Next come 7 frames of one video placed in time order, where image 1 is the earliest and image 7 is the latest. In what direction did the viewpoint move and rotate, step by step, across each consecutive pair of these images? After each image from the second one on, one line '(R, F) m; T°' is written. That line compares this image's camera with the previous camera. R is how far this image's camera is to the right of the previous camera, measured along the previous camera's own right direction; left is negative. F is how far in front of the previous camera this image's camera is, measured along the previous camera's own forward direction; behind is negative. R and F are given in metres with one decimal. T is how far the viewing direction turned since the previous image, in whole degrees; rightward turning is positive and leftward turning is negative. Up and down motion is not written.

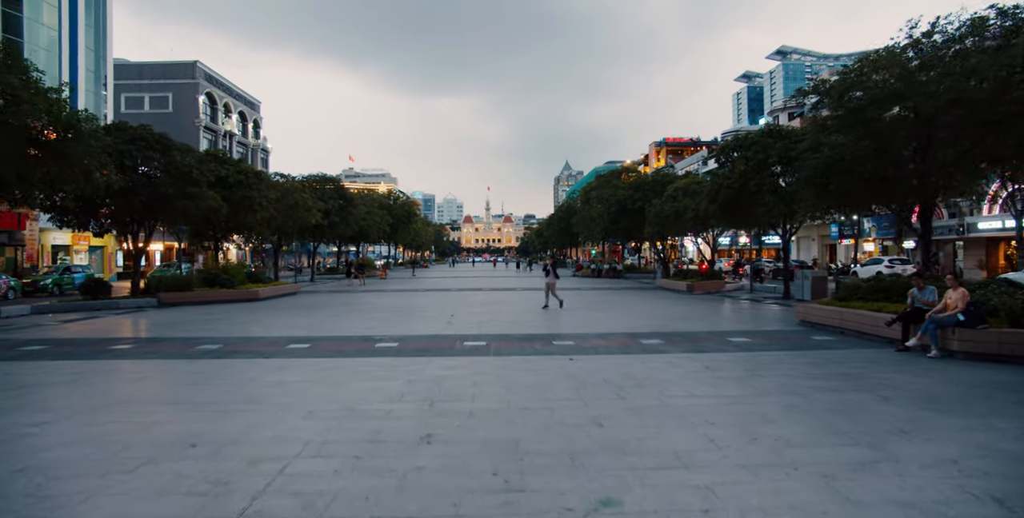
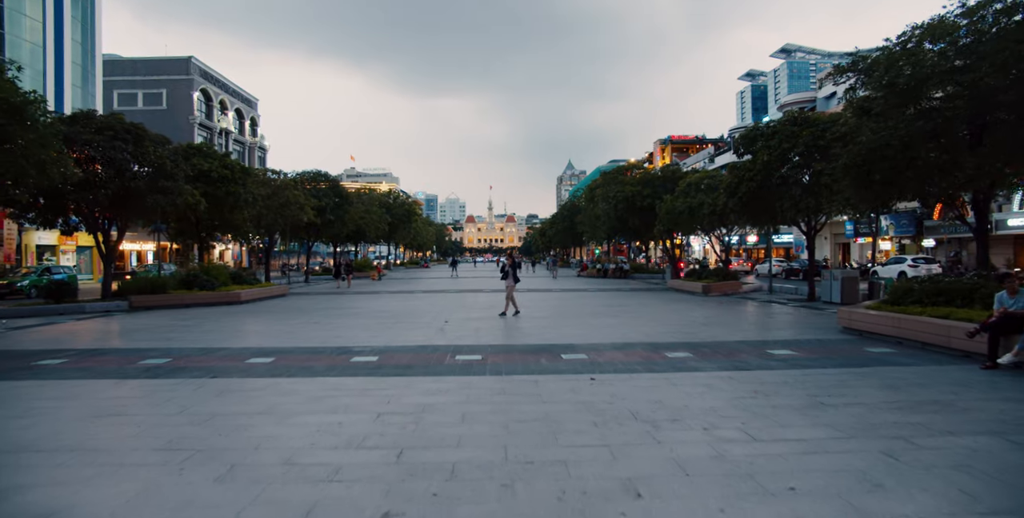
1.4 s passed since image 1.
(0.0, +1.7) m; 0°
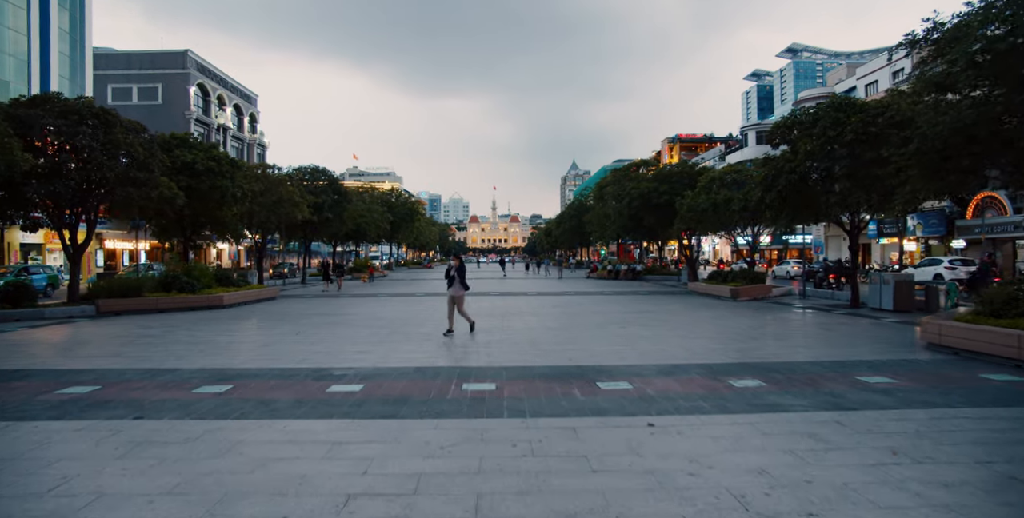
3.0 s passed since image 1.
(-0.3, +2.0) m; 0°
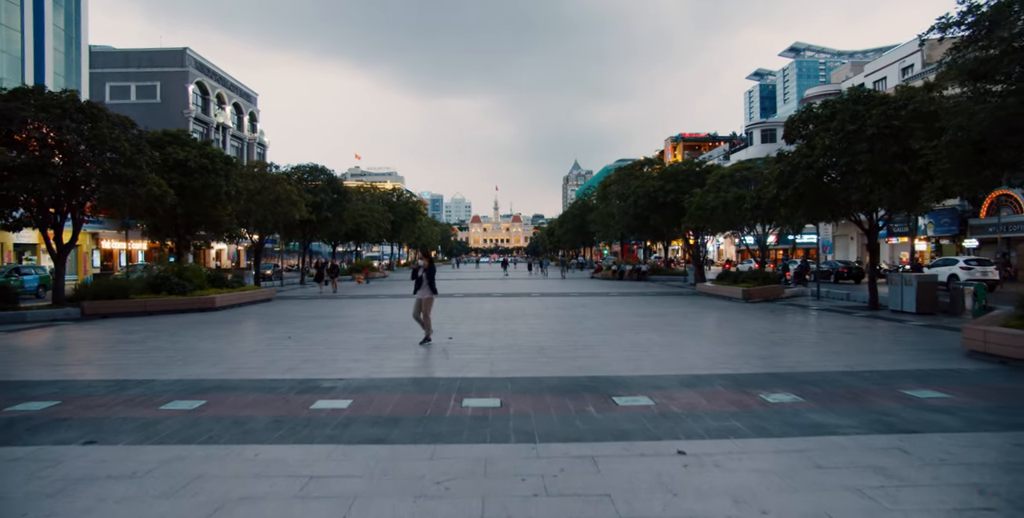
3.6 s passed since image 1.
(0.0, +0.8) m; 0°
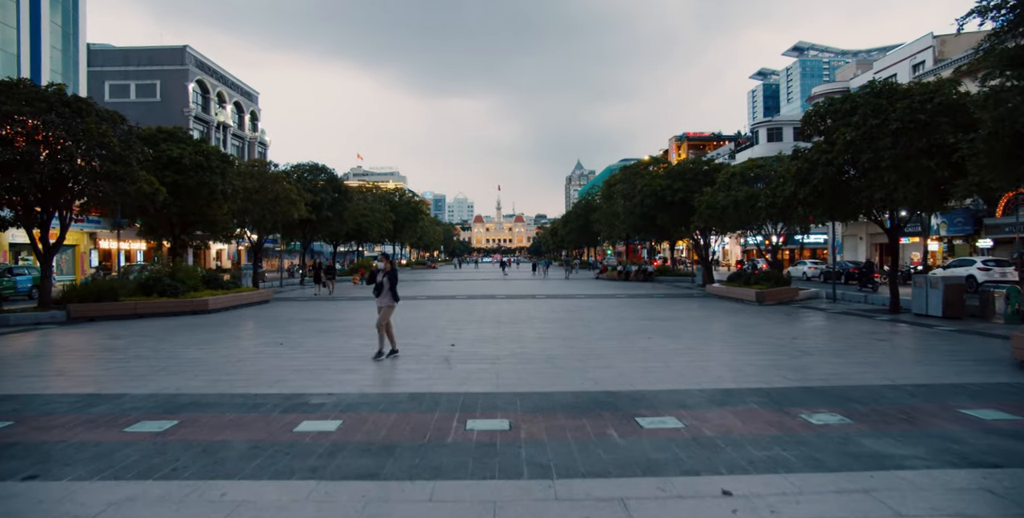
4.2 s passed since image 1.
(-0.1, +0.7) m; 0°
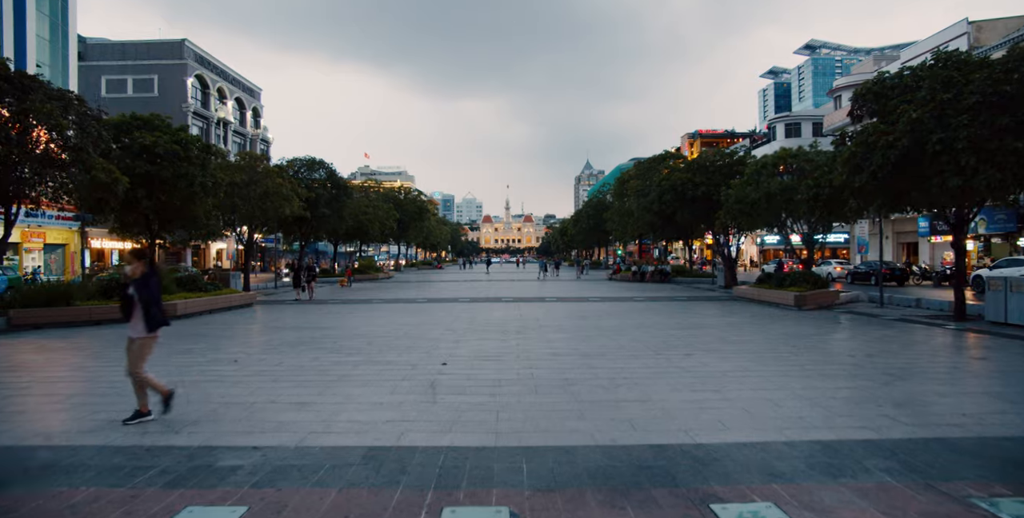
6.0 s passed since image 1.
(0.0, +2.2) m; -1°
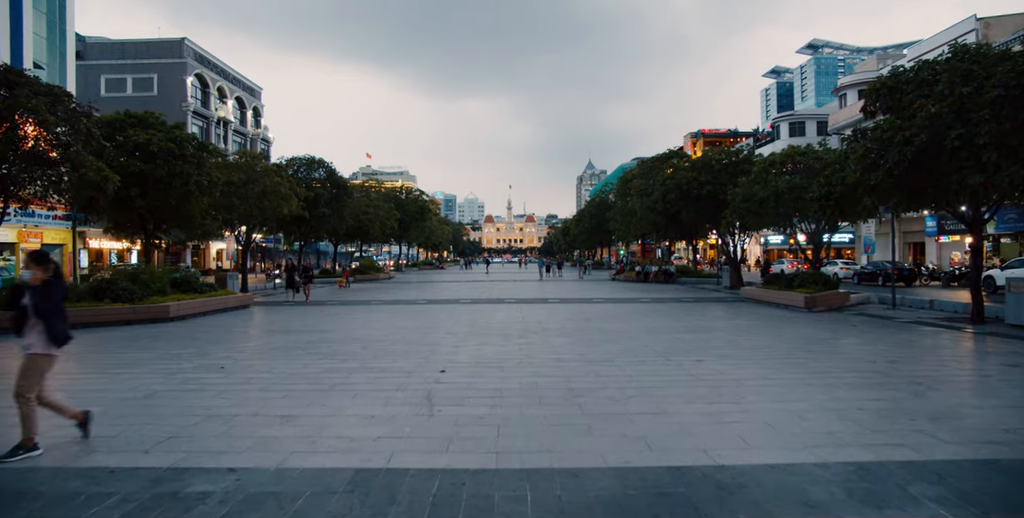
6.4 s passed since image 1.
(0.0, +0.5) m; 0°
